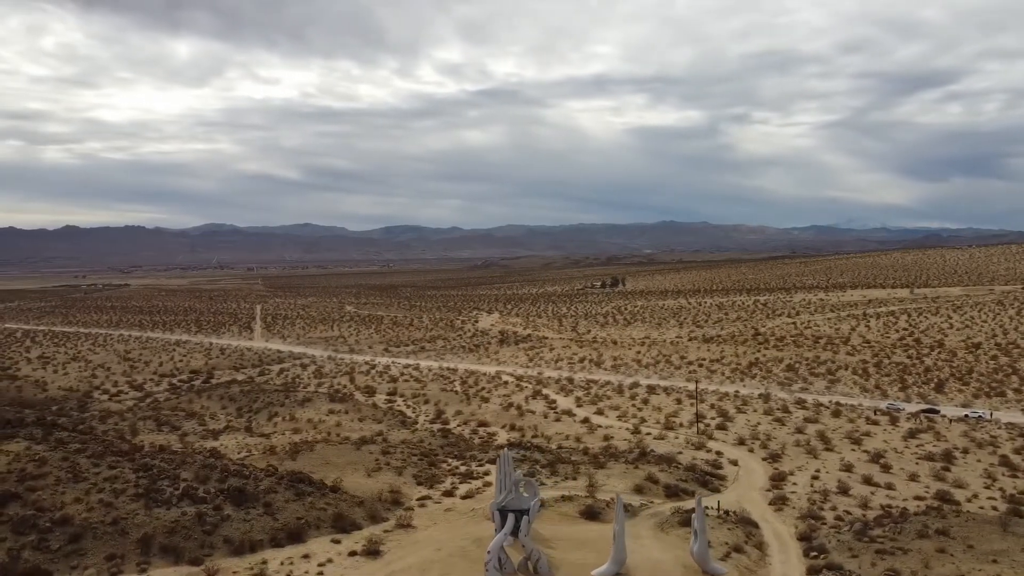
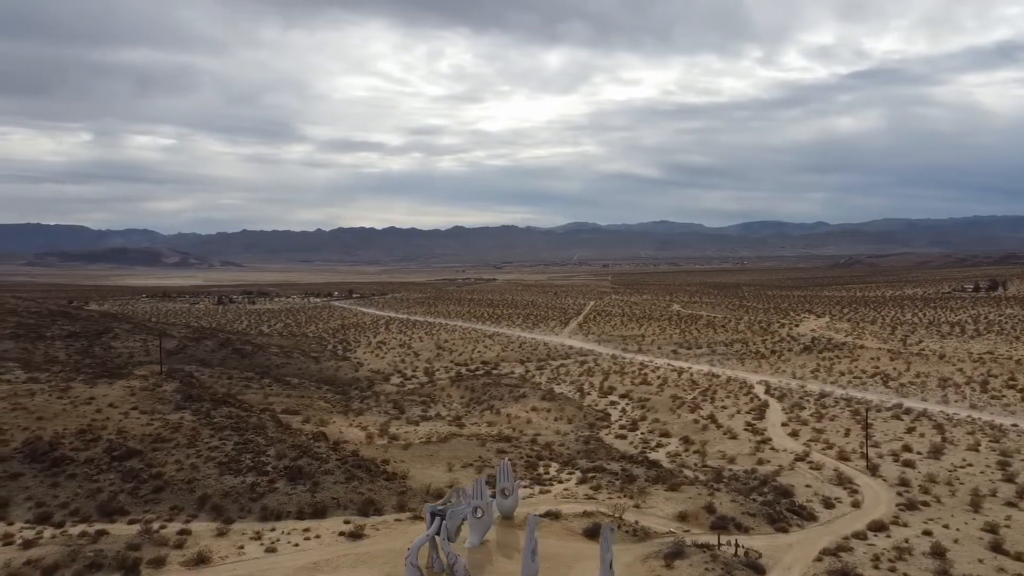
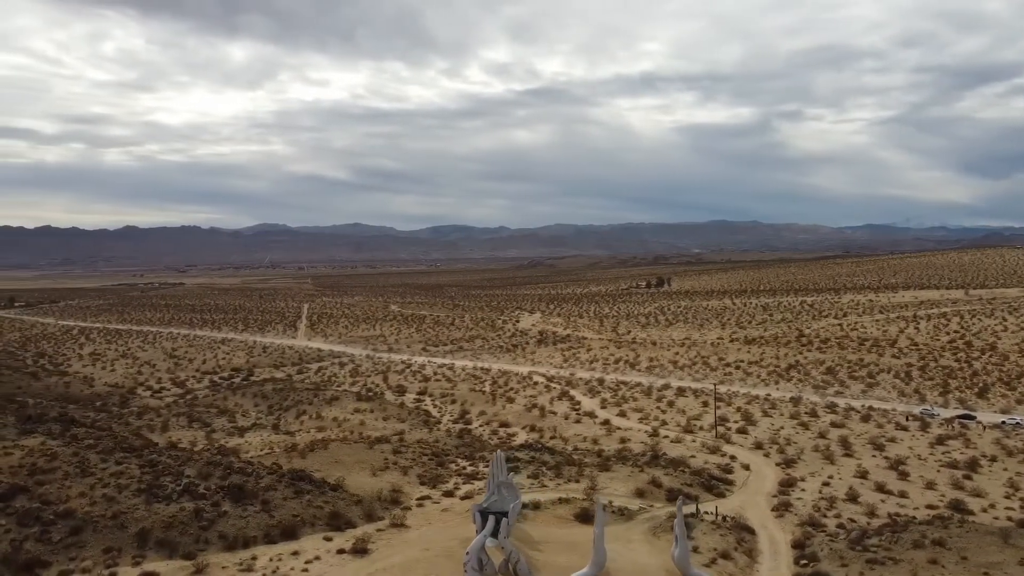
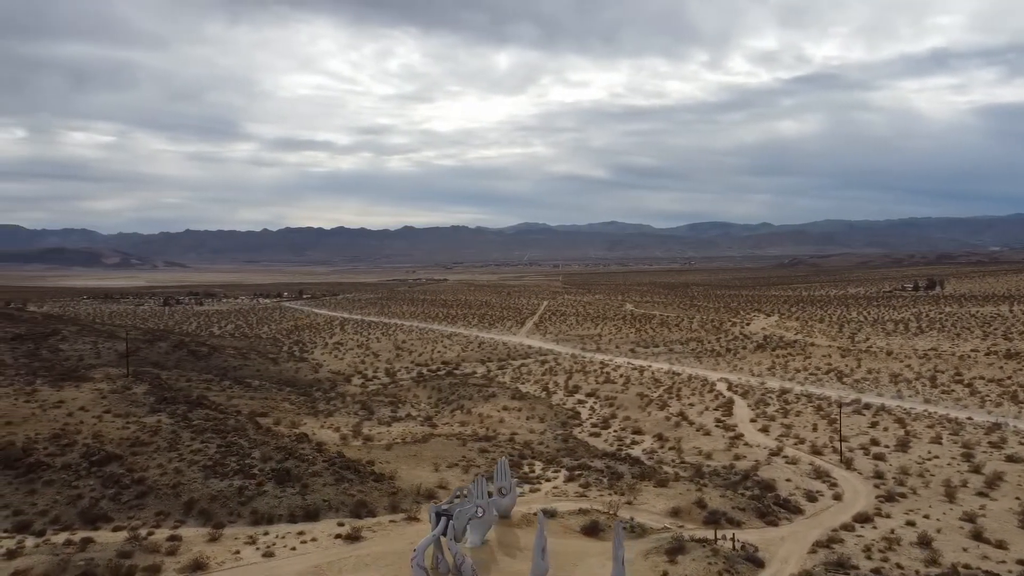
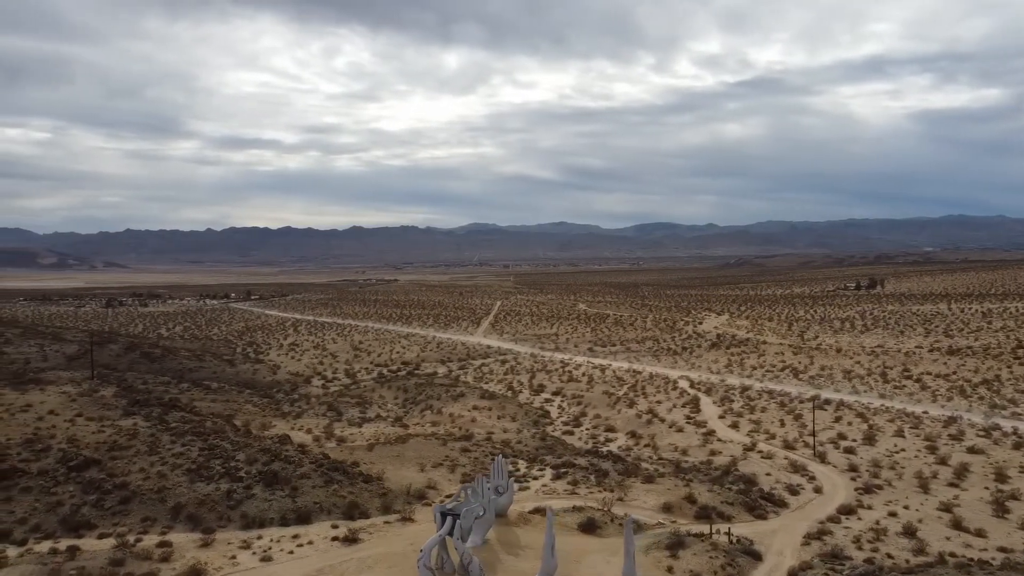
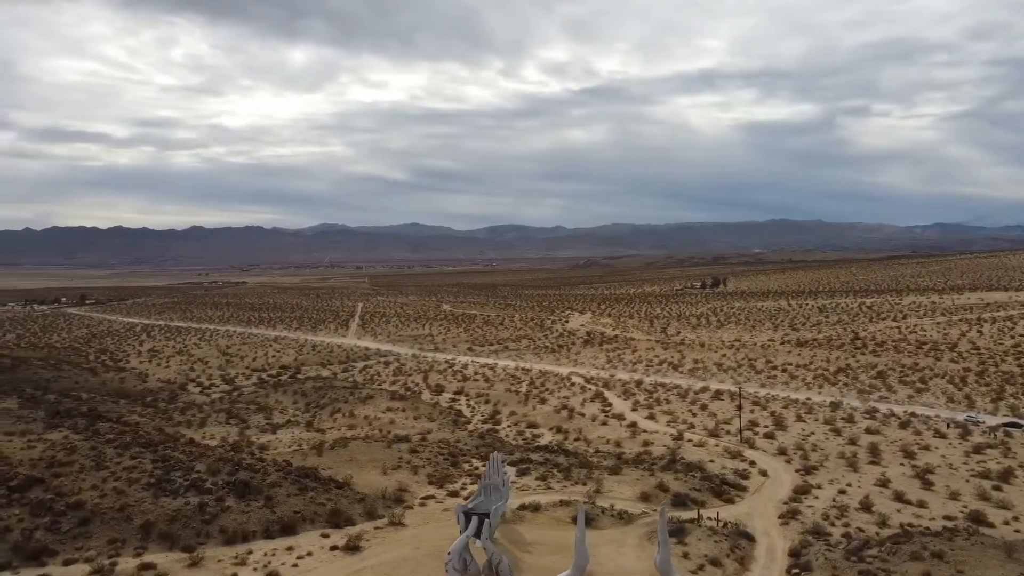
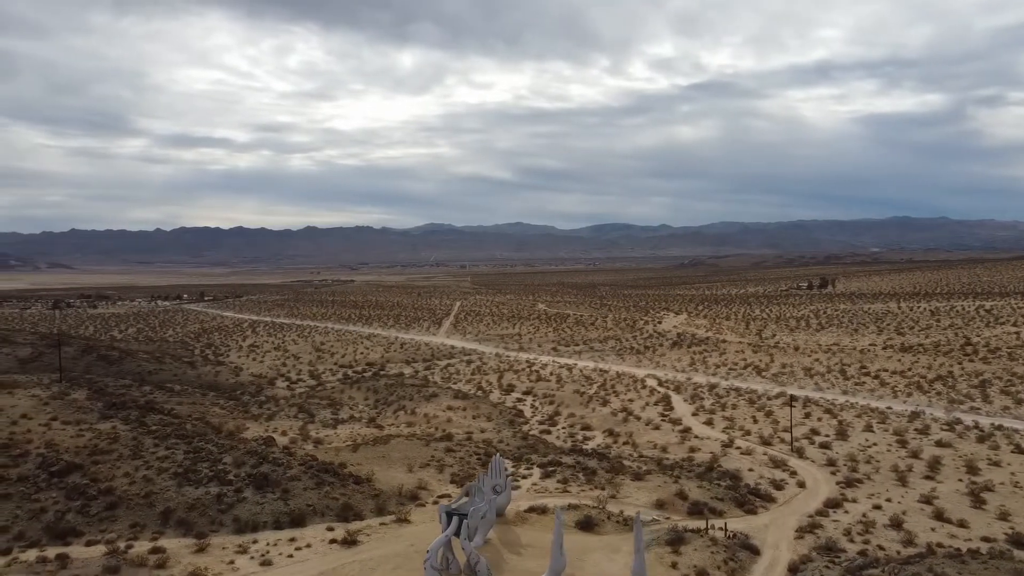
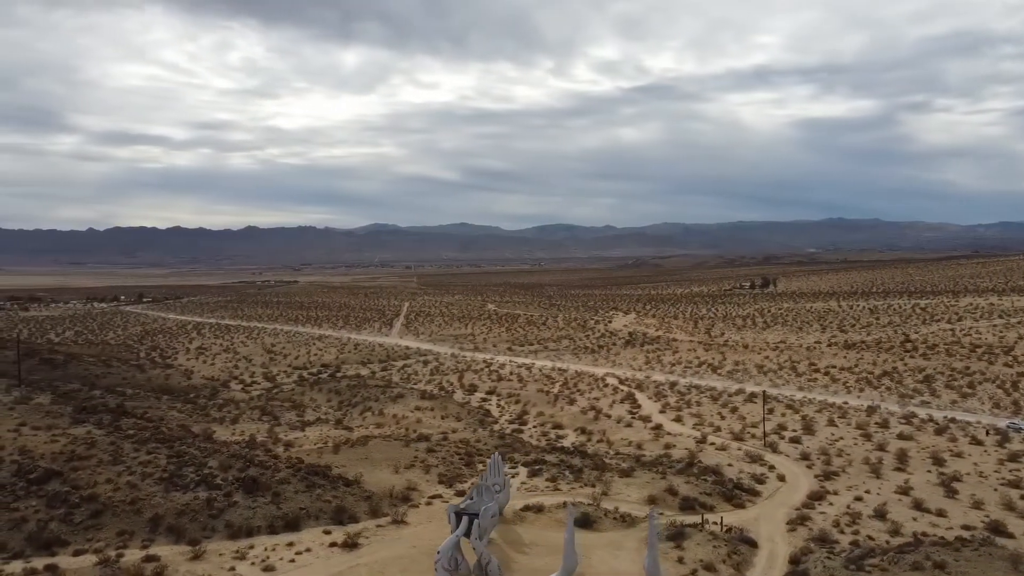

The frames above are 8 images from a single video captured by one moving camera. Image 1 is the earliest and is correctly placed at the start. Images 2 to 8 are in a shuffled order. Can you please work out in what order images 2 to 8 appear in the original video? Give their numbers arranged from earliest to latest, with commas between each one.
3, 6, 8, 7, 5, 4, 2
